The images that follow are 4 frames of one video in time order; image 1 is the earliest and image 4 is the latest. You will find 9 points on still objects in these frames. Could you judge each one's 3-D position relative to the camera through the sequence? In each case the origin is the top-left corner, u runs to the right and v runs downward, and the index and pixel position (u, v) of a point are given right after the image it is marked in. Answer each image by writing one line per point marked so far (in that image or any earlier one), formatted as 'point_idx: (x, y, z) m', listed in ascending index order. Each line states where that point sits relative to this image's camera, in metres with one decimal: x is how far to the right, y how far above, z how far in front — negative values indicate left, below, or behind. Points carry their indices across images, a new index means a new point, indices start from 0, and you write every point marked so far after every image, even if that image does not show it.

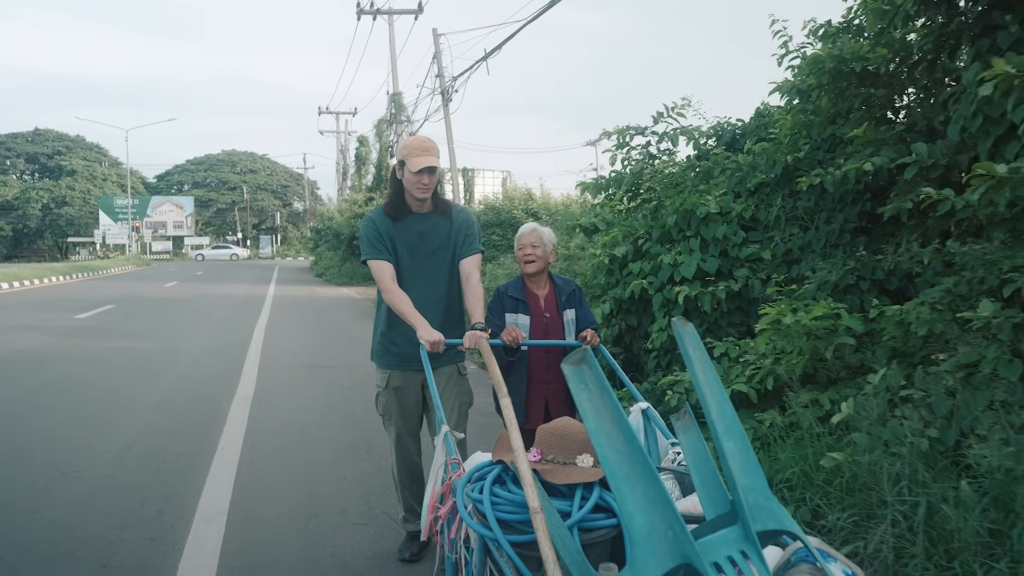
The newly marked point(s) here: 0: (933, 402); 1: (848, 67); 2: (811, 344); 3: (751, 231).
0: (+1.9, -0.5, +3.4) m
1: (+2.0, +1.3, +4.5) m
2: (+1.7, -0.3, +4.2) m
3: (+1.7, +0.4, +5.5) m
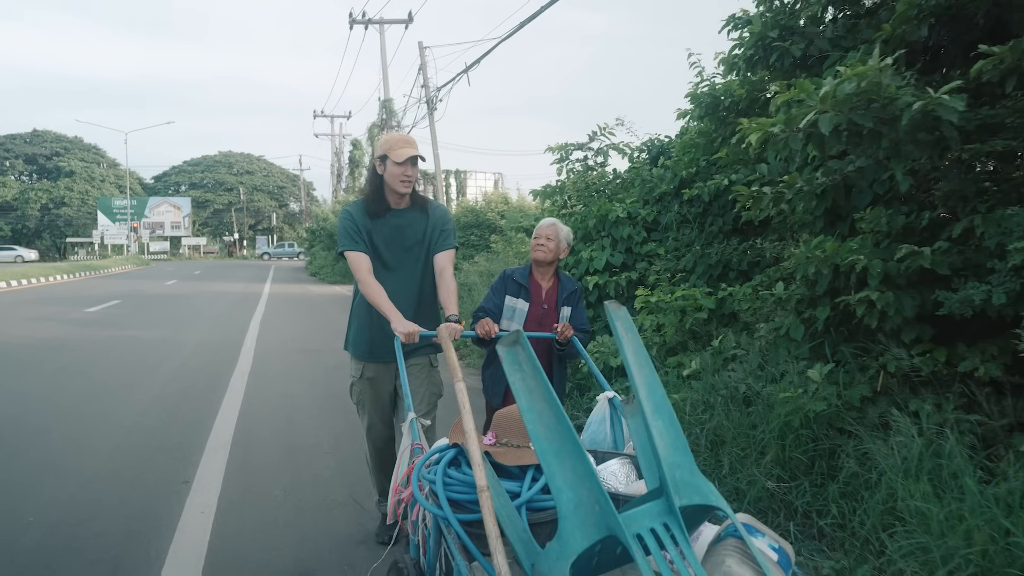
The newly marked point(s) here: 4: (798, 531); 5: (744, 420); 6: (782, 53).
0: (+1.5, -0.4, +4.7) m
1: (+1.6, +1.4, +5.8) m
2: (+1.2, -0.2, +5.4) m
3: (+1.3, +0.5, +6.8) m
4: (+1.3, -1.1, +3.5) m
5: (+1.3, -0.7, +4.1) m
6: (+1.8, +1.6, +5.0) m
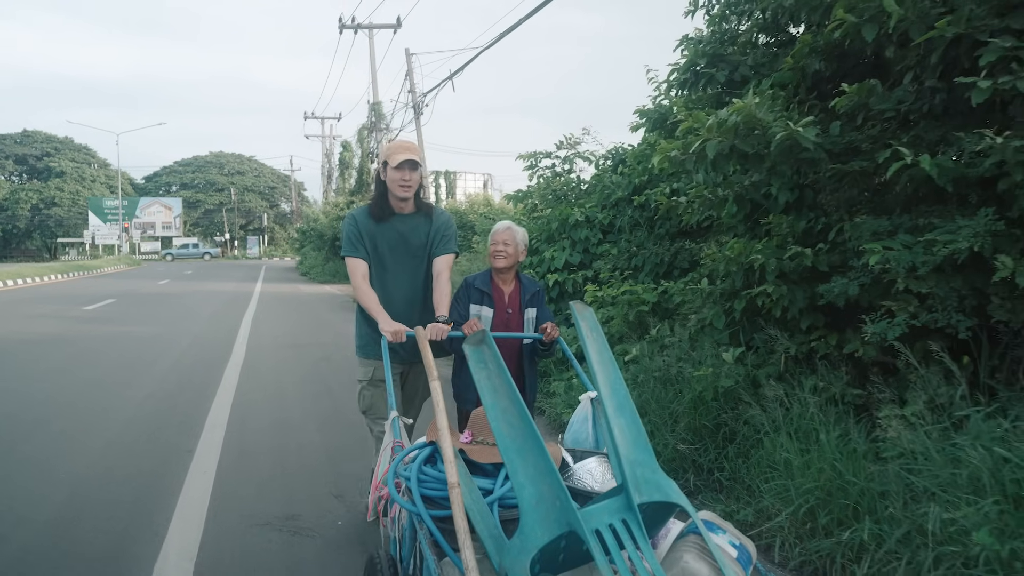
0: (+1.2, -0.4, +5.4) m
1: (+1.3, +1.5, +6.5) m
2: (+0.9, -0.2, +6.2) m
3: (+1.0, +0.5, +7.5) m
4: (+1.1, -1.1, +4.3) m
5: (+1.0, -0.7, +4.9) m
6: (+1.5, +1.6, +5.8) m
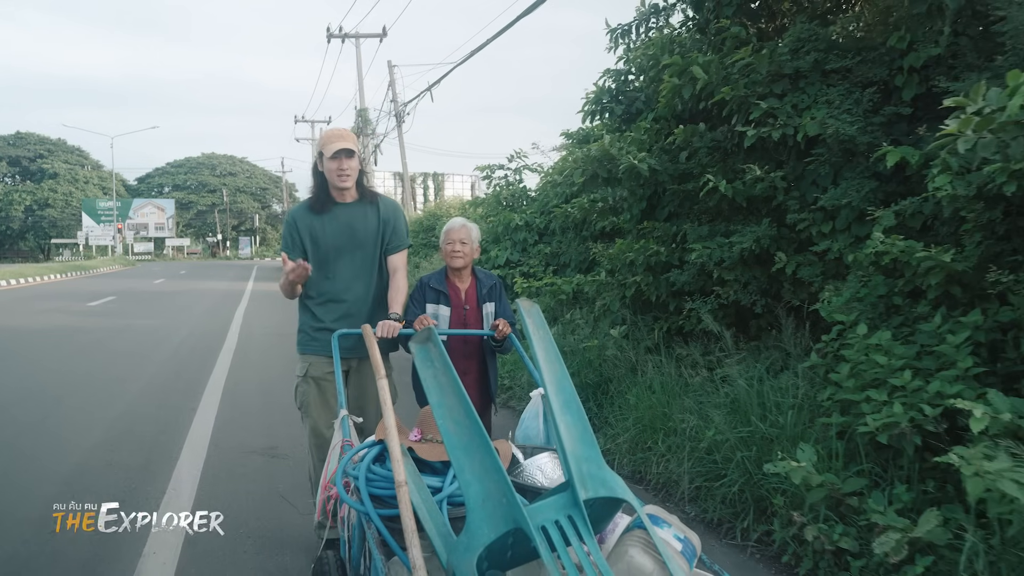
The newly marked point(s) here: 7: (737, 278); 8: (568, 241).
0: (+0.6, -0.3, +6.8) m
1: (+0.7, +1.5, +7.9) m
2: (+0.4, -0.1, +7.5) m
3: (+0.4, +0.6, +8.8) m
4: (+0.5, -1.0, +5.6) m
5: (+0.4, -0.6, +6.2) m
6: (+0.9, +1.7, +7.1) m
7: (+1.5, +0.1, +5.0) m
8: (+0.6, +0.5, +8.0) m
